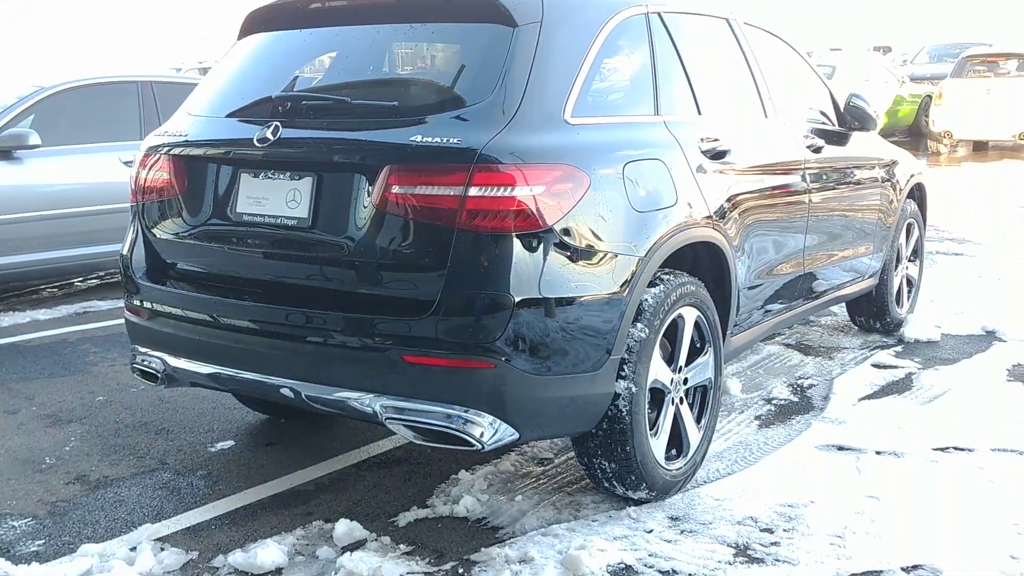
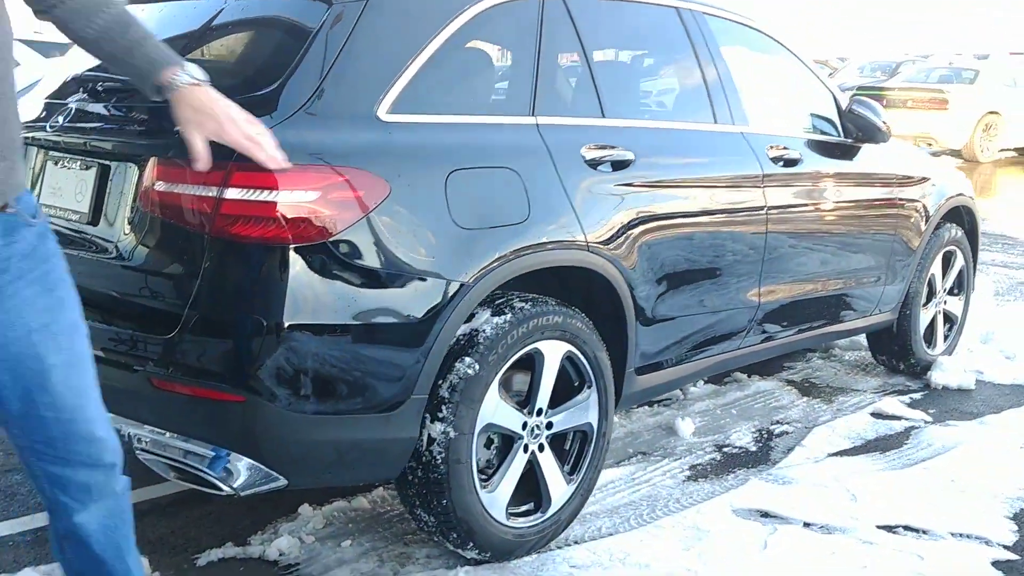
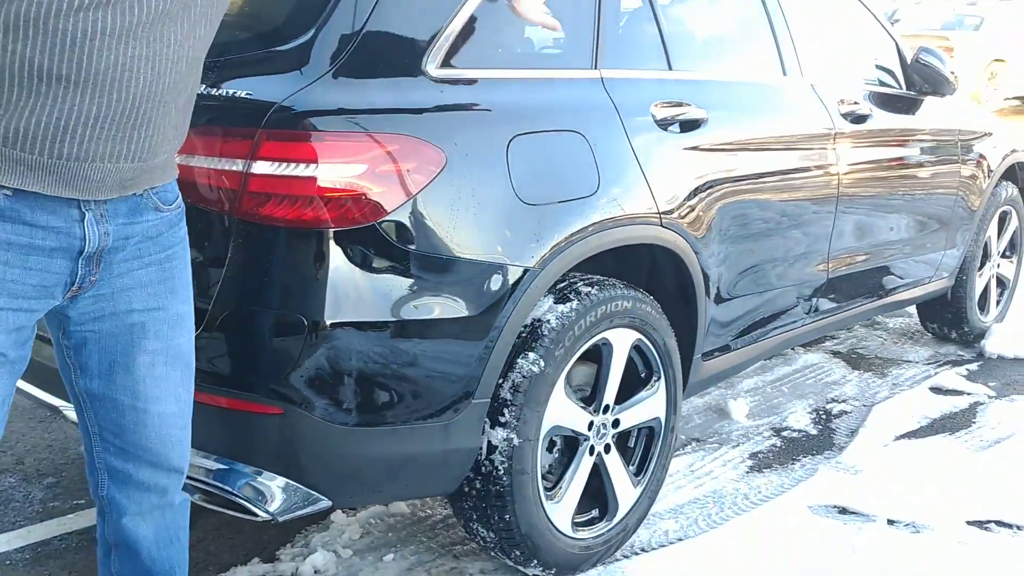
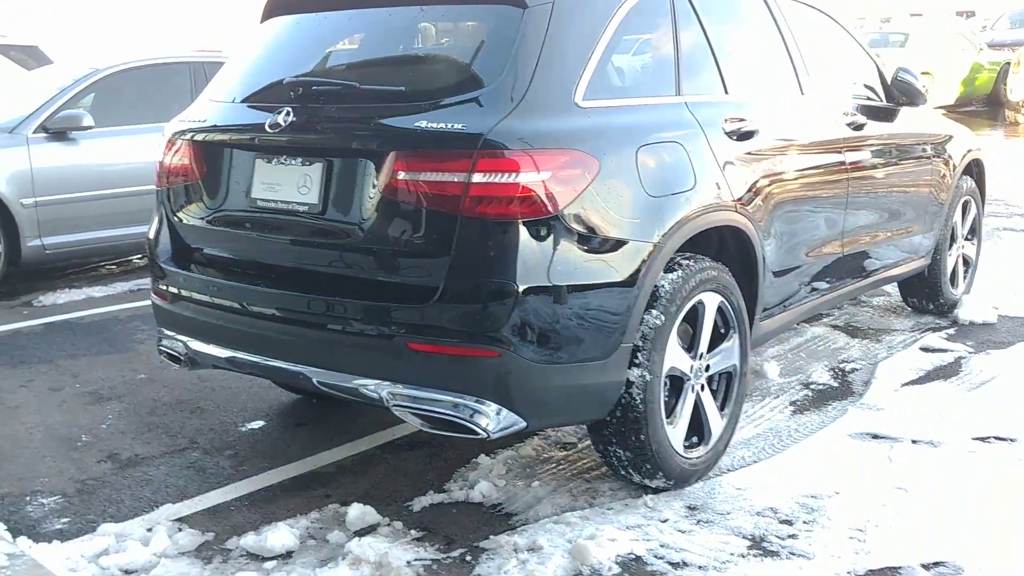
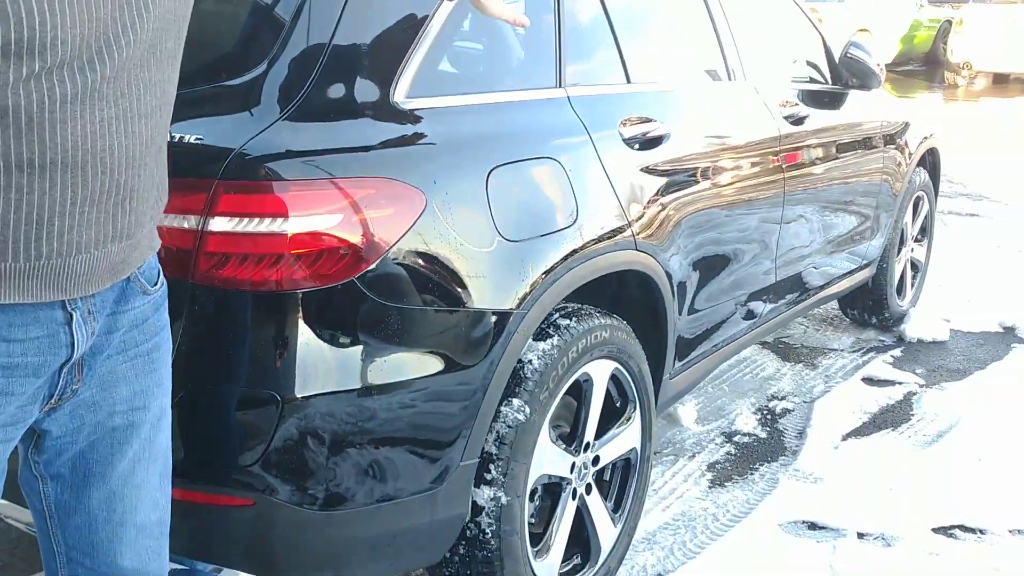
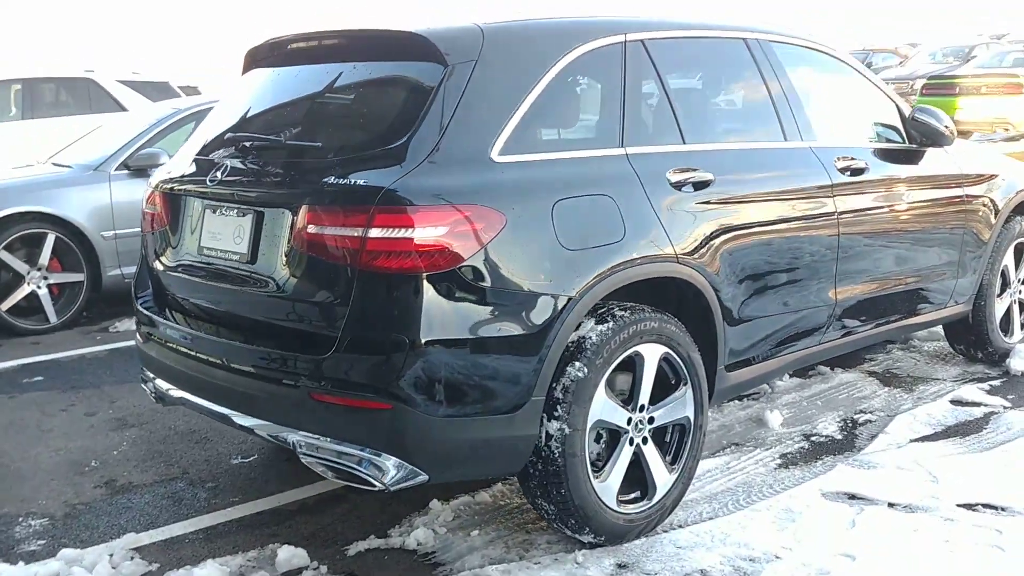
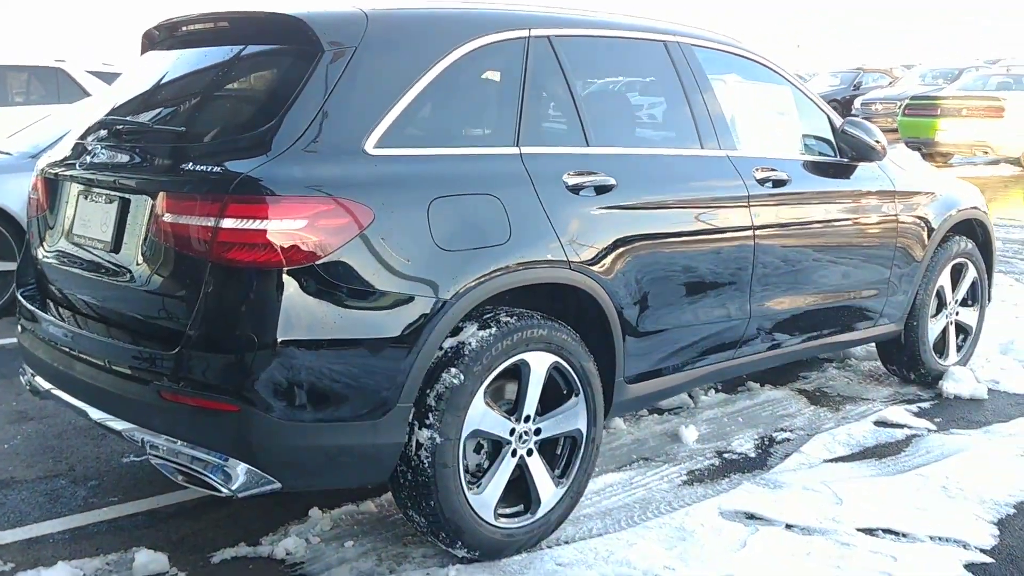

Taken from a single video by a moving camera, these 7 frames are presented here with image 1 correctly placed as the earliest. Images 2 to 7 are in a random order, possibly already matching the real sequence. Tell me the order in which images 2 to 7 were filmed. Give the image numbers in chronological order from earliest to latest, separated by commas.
4, 6, 7, 2, 3, 5
